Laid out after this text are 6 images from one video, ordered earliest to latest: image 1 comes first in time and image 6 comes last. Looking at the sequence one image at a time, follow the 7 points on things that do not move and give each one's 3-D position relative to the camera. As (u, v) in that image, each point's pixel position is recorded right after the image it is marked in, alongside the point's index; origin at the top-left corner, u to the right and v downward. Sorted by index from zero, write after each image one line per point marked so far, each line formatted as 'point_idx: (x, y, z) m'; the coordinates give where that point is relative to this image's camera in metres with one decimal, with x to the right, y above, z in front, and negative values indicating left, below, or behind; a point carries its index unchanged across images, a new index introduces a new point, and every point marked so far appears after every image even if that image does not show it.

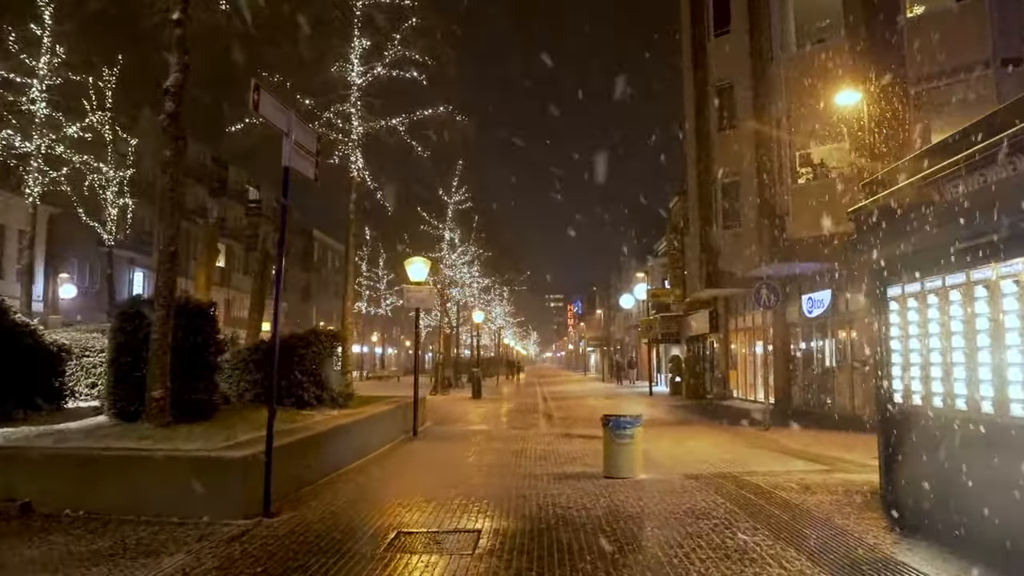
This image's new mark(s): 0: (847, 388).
0: (+8.4, -2.5, +19.7) m
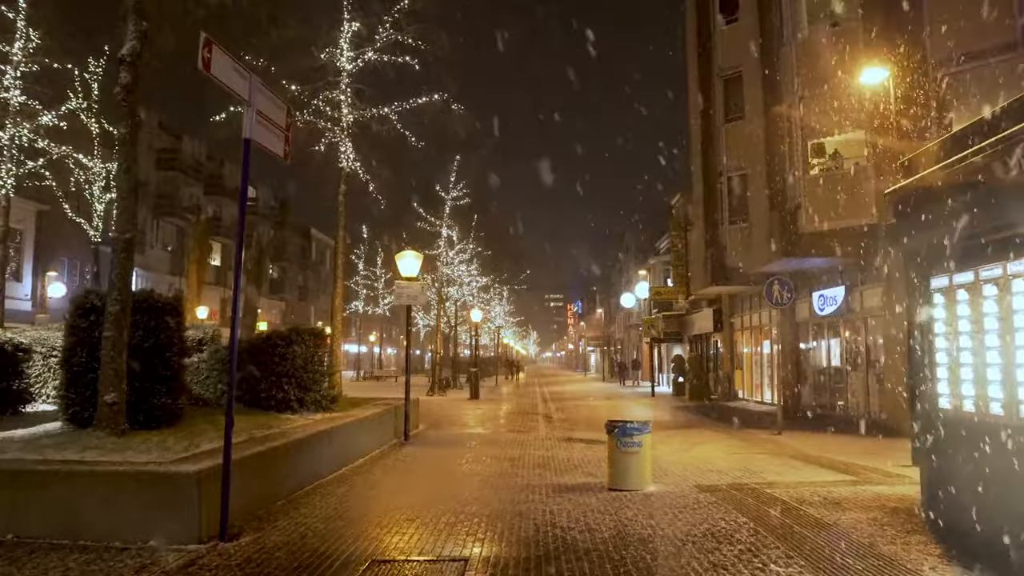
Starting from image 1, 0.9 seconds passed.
0: (+8.4, -2.4, +18.7) m
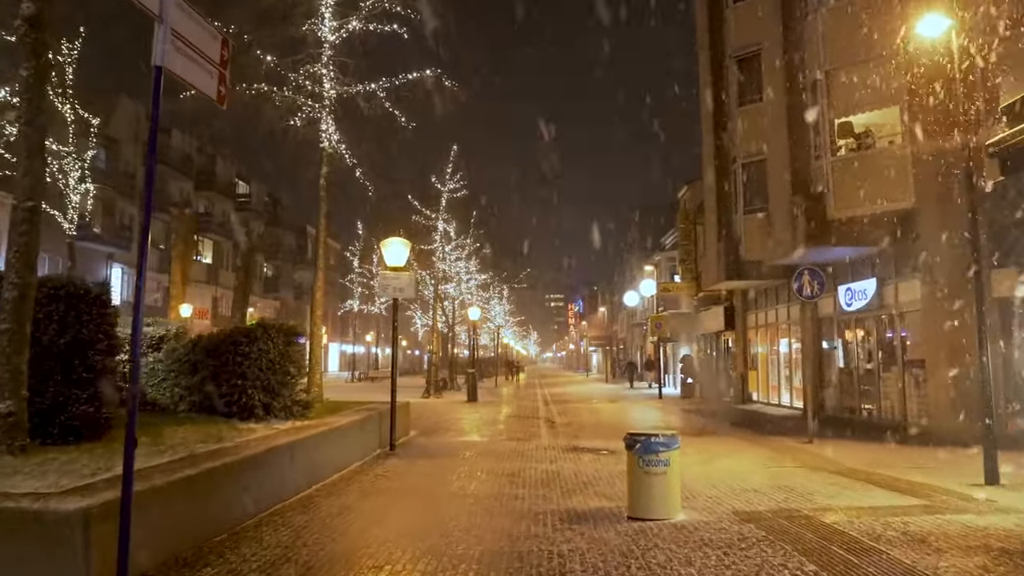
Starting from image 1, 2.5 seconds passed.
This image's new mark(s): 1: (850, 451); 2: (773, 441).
0: (+8.4, -2.3, +17.0) m
1: (+5.8, -2.8, +13.3) m
2: (+5.1, -3.0, +15.2) m
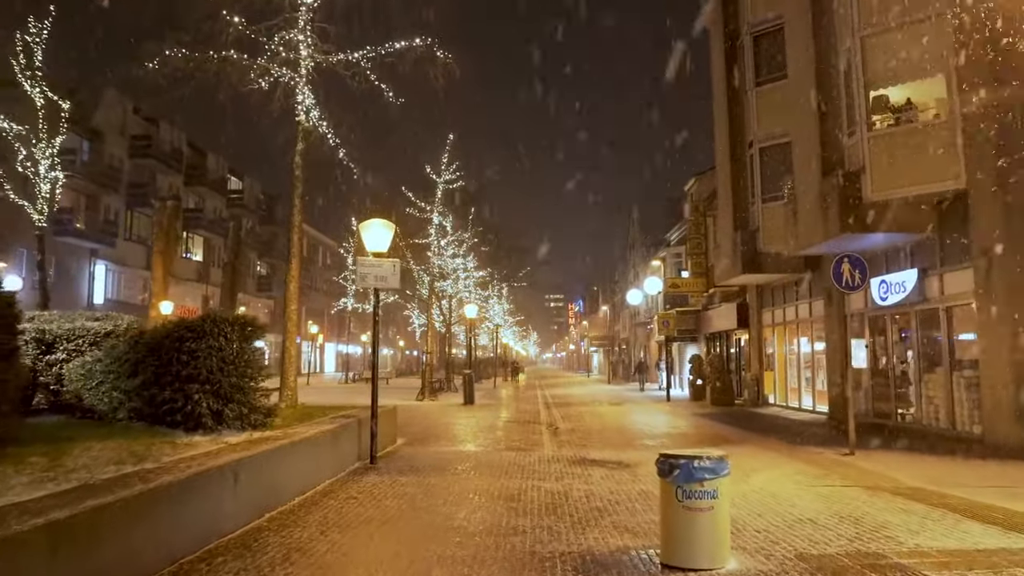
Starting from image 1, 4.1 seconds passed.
0: (+8.3, -2.1, +15.1) m
1: (+5.7, -2.6, +11.5) m
2: (+5.0, -2.8, +13.4) m
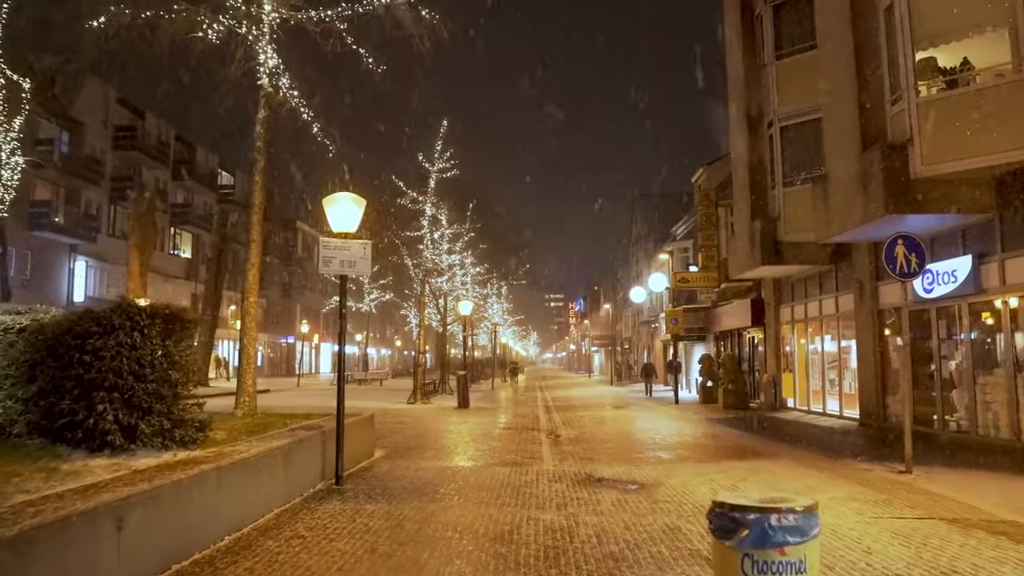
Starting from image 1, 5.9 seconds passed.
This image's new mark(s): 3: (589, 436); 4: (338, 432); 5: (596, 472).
0: (+8.2, -1.9, +13.1) m
1: (+5.6, -2.4, +9.5) m
2: (+5.0, -2.6, +11.3) m
3: (+1.8, -3.5, +18.5) m
4: (-2.3, -1.9, +10.4) m
5: (+1.2, -2.7, +11.6) m
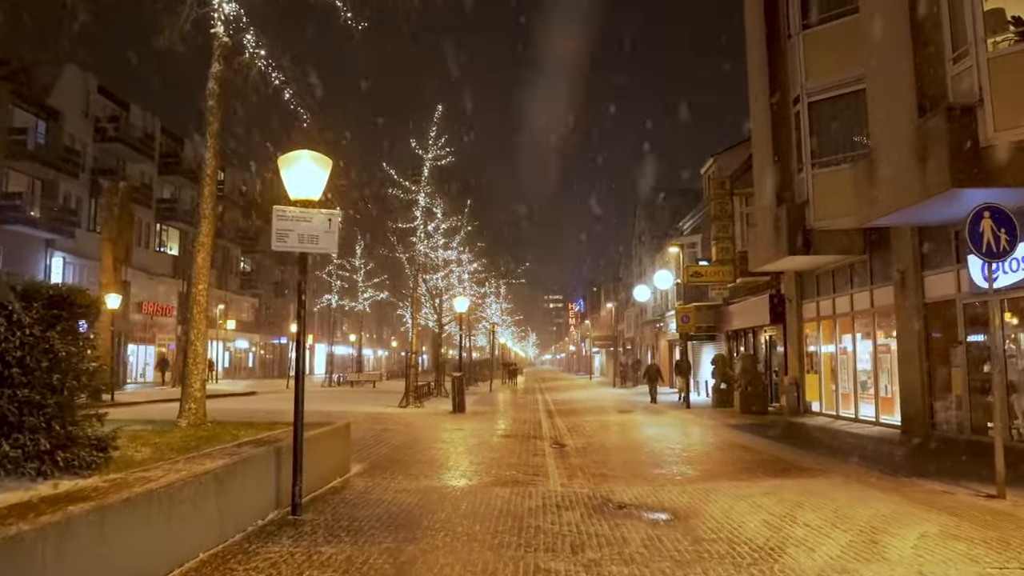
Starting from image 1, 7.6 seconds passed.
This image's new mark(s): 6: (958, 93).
0: (+8.2, -1.7, +11.1) m
1: (+5.6, -2.2, +7.4) m
2: (+5.0, -2.4, +9.3) m
3: (+1.8, -3.3, +16.4) m
4: (-2.3, -1.7, +8.4) m
5: (+1.2, -2.5, +9.6) m
6: (+7.0, +3.1, +12.4) m
